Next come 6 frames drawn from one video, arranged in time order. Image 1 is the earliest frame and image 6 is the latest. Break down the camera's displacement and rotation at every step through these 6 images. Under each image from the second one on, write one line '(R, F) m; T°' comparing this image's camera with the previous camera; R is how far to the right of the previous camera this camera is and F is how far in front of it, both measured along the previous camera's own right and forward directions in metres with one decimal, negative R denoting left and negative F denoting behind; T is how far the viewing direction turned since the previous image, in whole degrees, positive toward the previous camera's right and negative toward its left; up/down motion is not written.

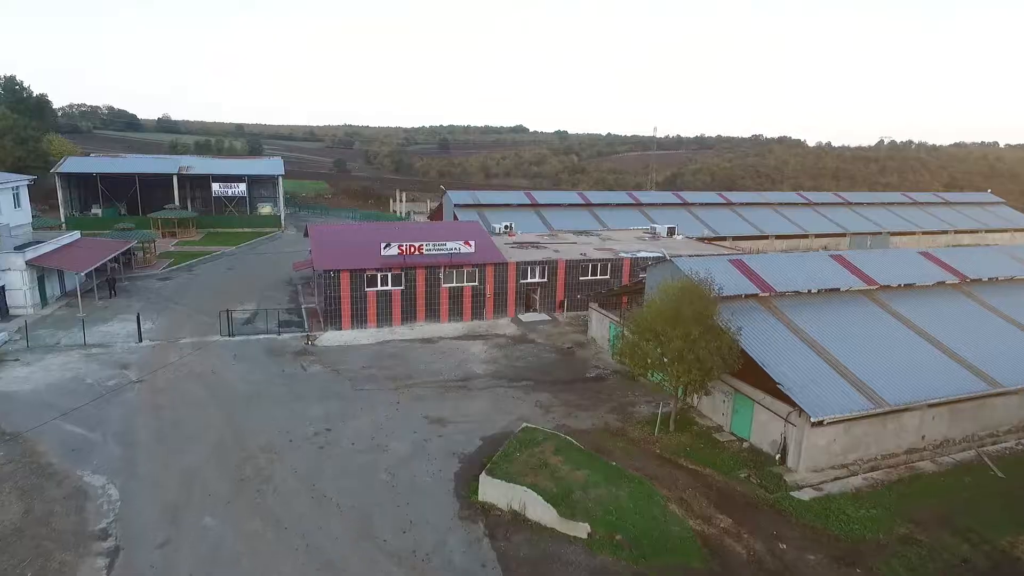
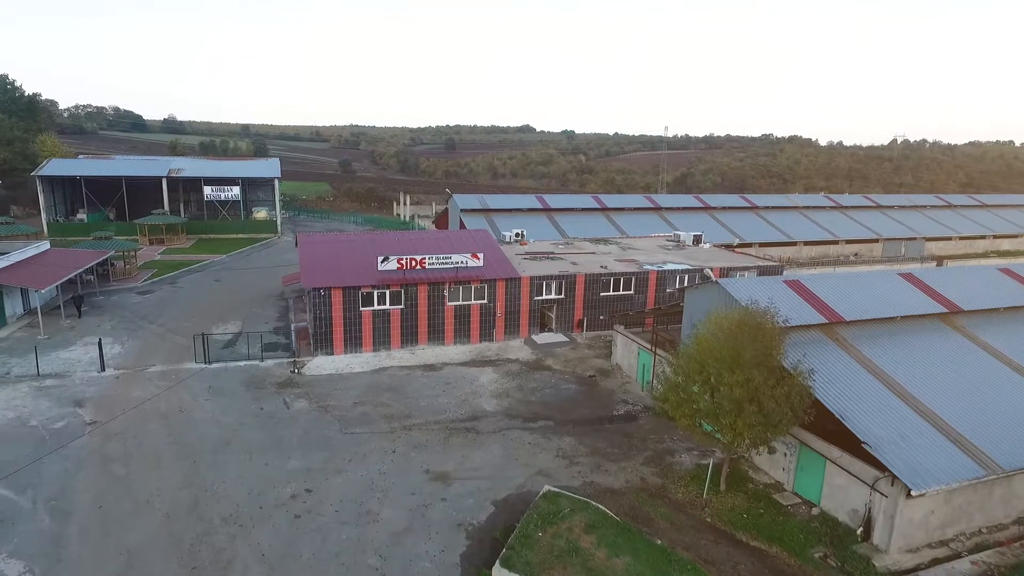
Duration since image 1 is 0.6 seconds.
(-0.3, +2.9) m; -1°
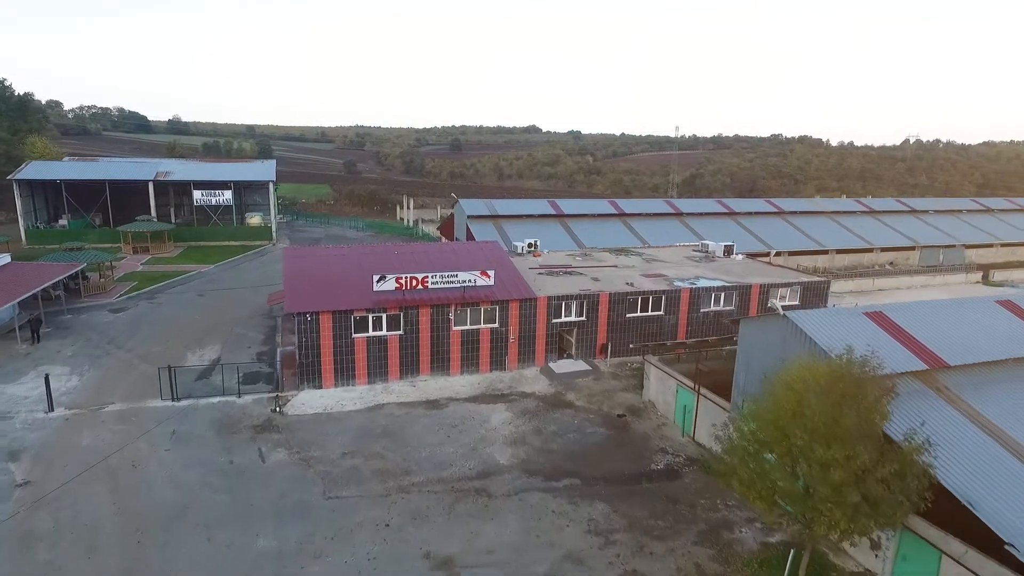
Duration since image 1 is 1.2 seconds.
(-0.3, +2.9) m; 0°
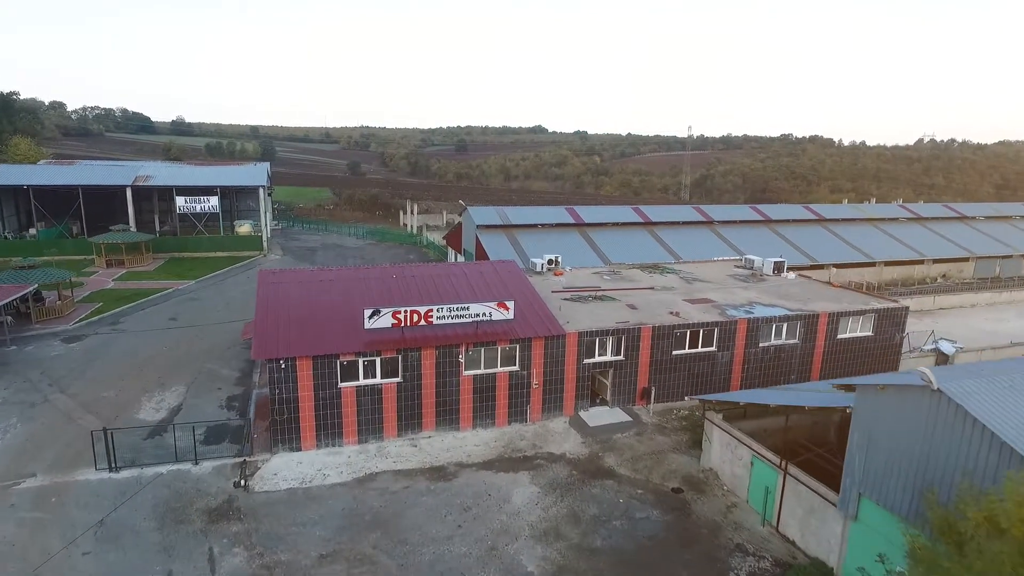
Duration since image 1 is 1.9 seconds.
(-0.5, +3.8) m; 0°
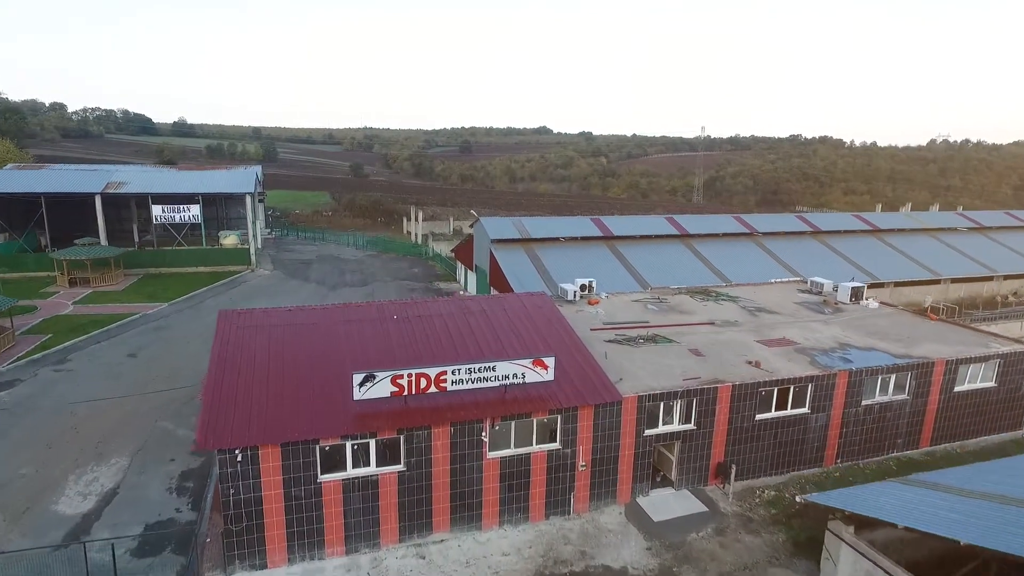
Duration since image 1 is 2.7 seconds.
(-0.7, +4.1) m; 0°
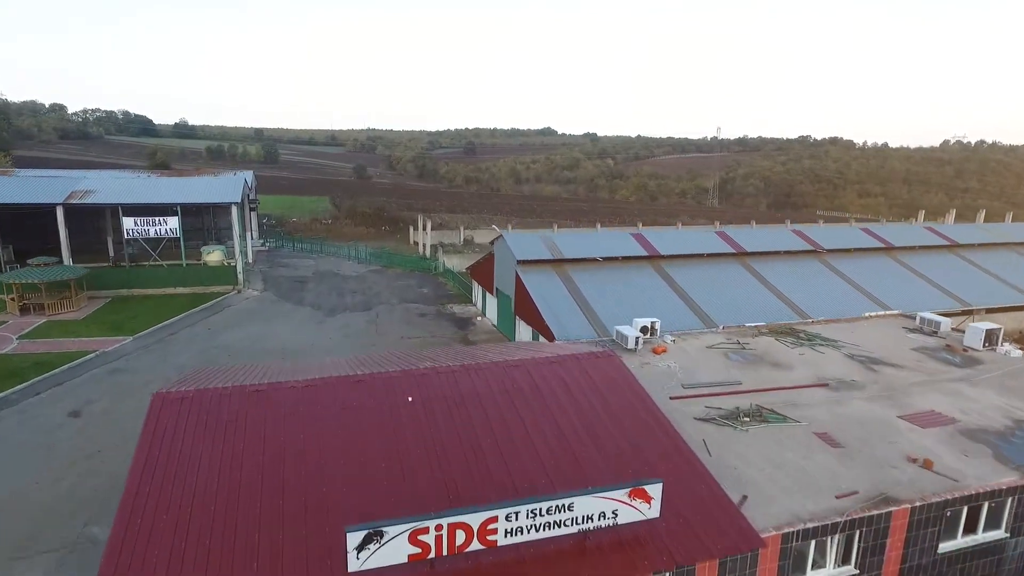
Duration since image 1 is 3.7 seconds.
(-1.0, +4.4) m; 0°
